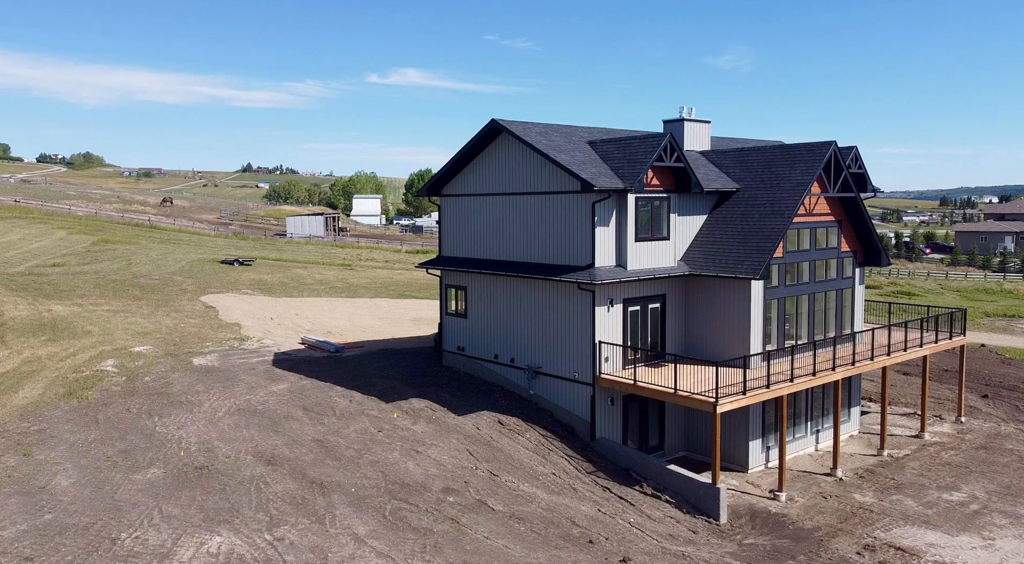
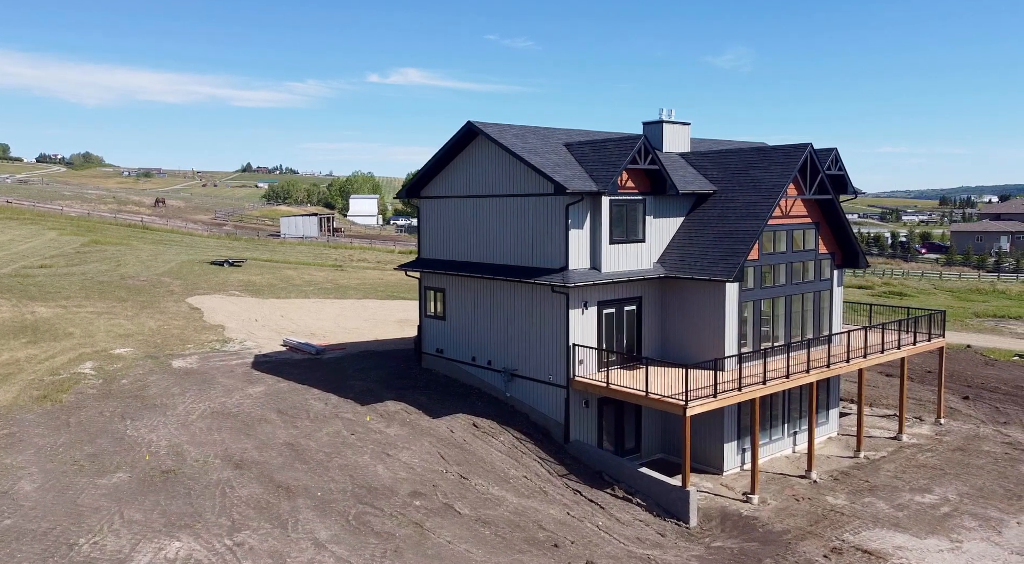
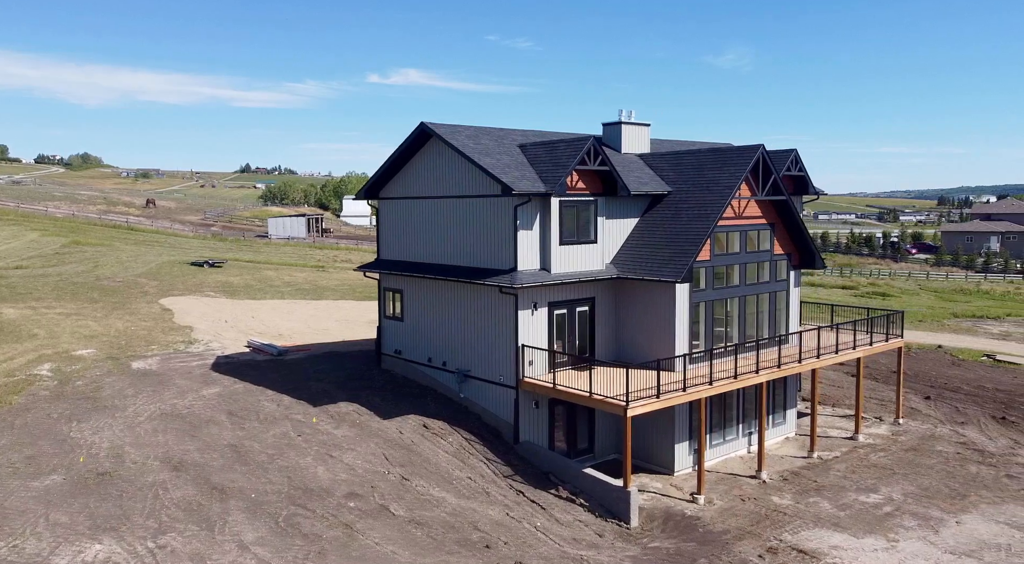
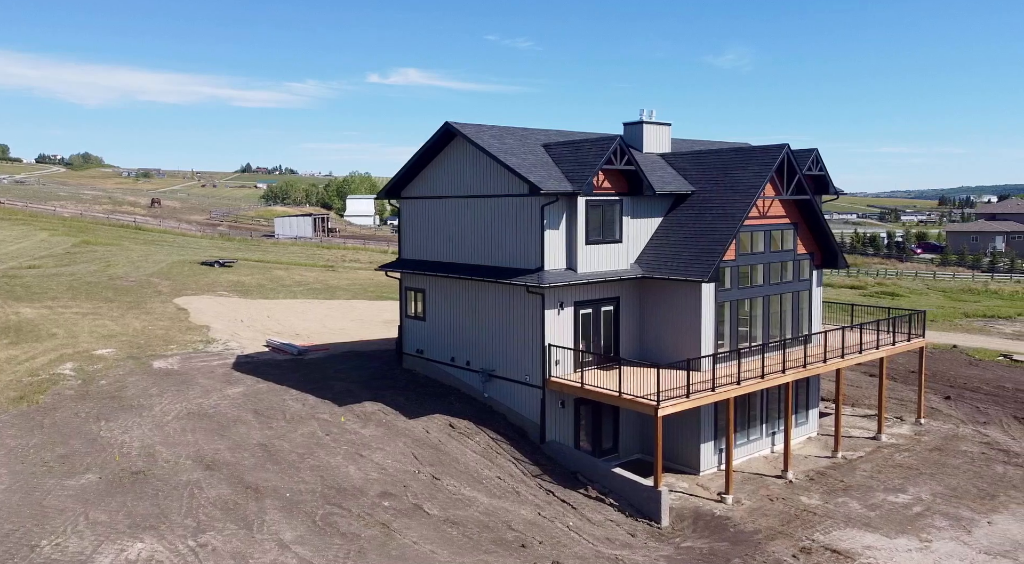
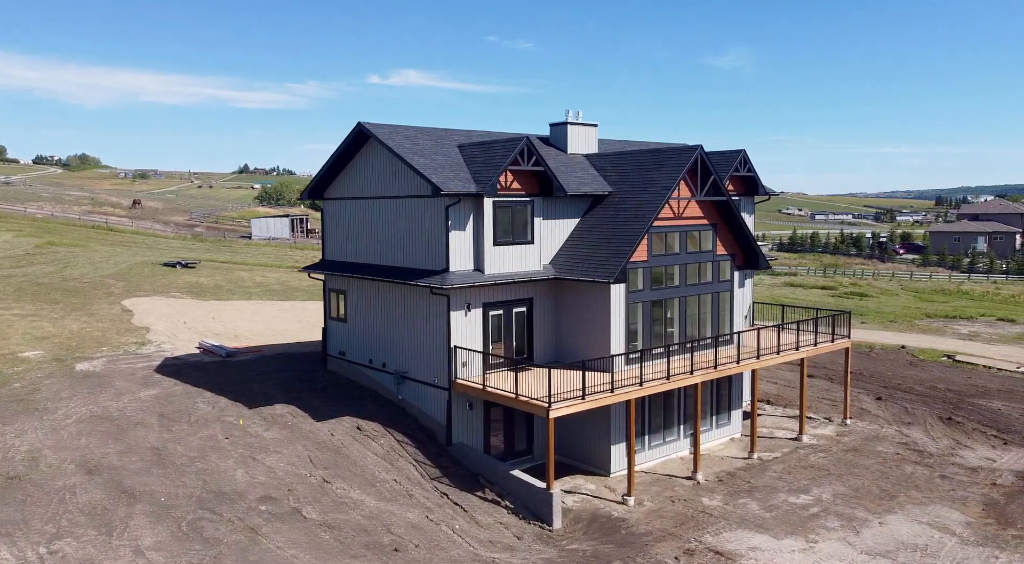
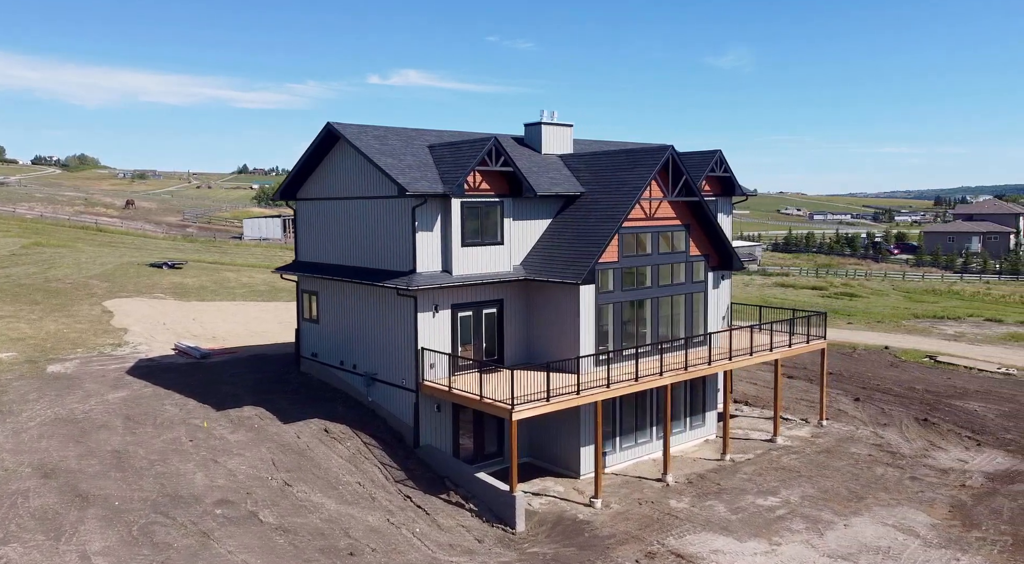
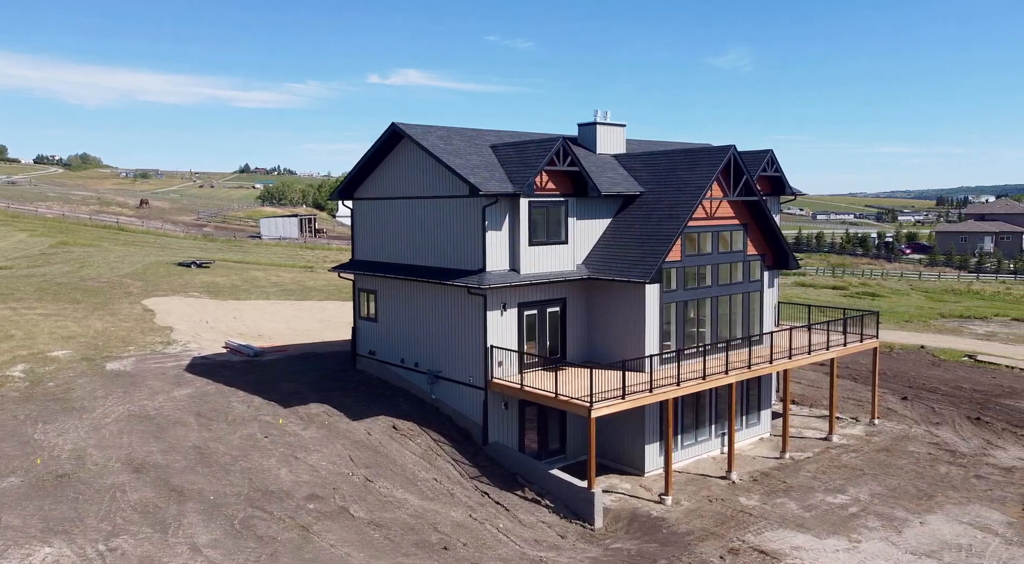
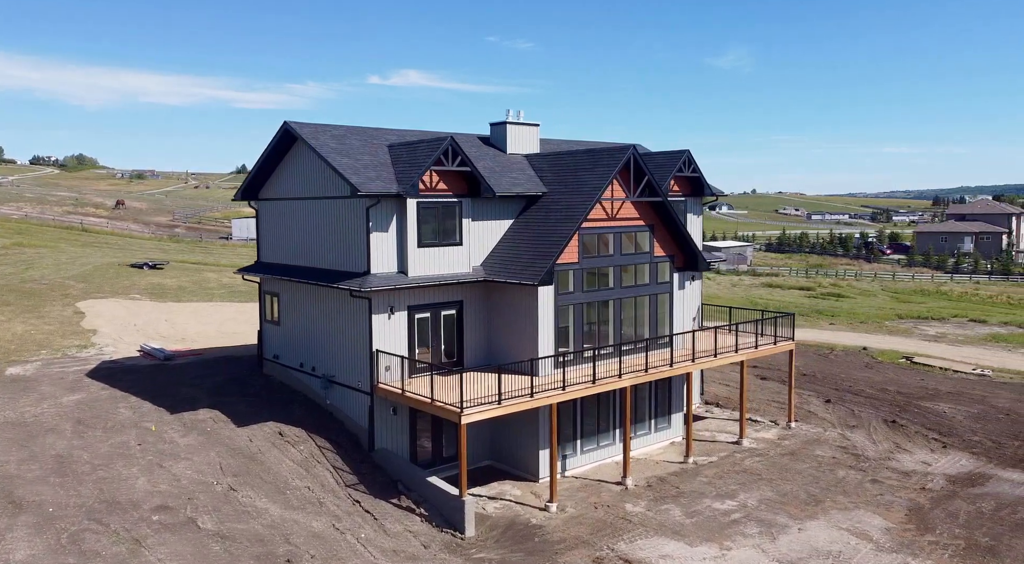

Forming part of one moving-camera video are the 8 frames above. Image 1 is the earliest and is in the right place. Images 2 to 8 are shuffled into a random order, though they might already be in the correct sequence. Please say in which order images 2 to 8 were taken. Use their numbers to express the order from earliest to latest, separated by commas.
2, 4, 3, 7, 5, 6, 8
